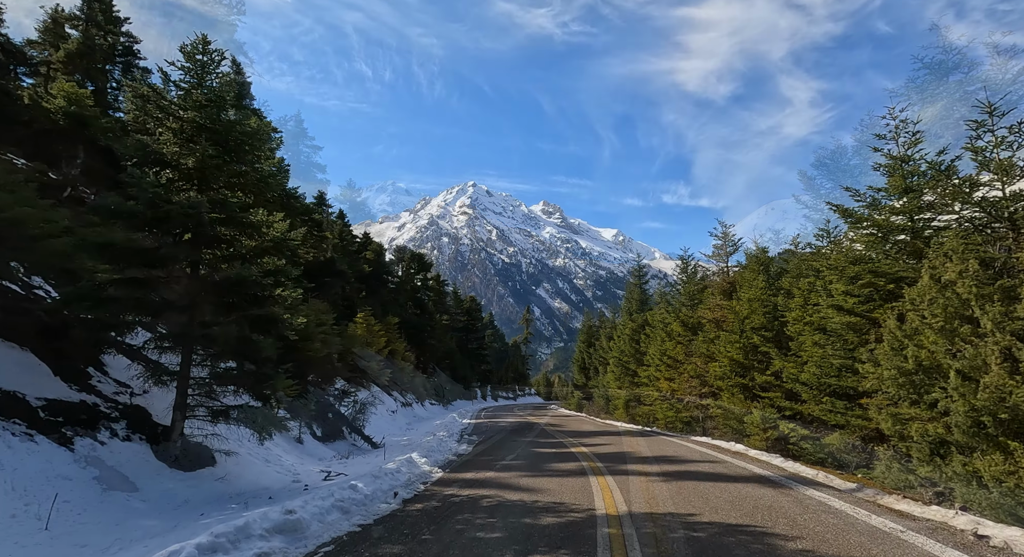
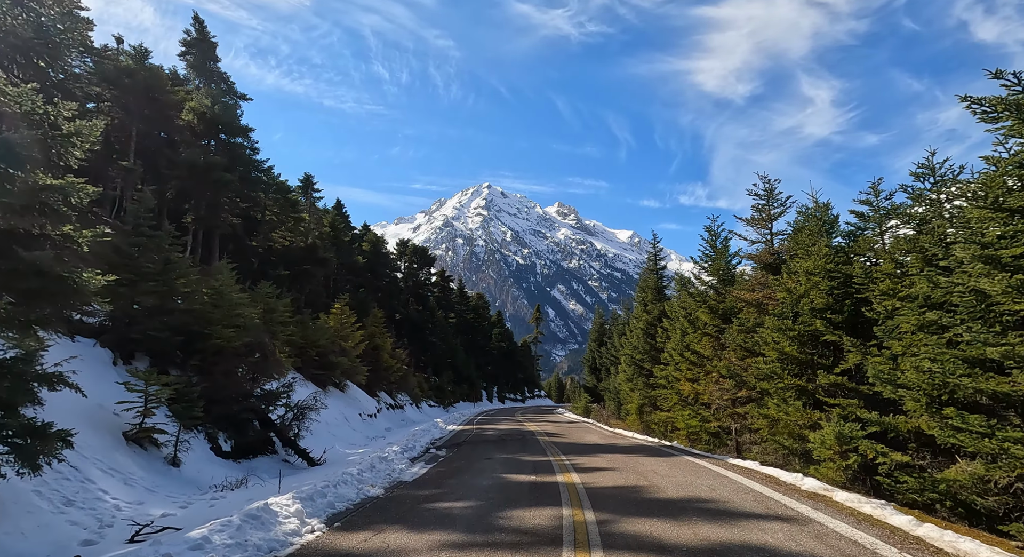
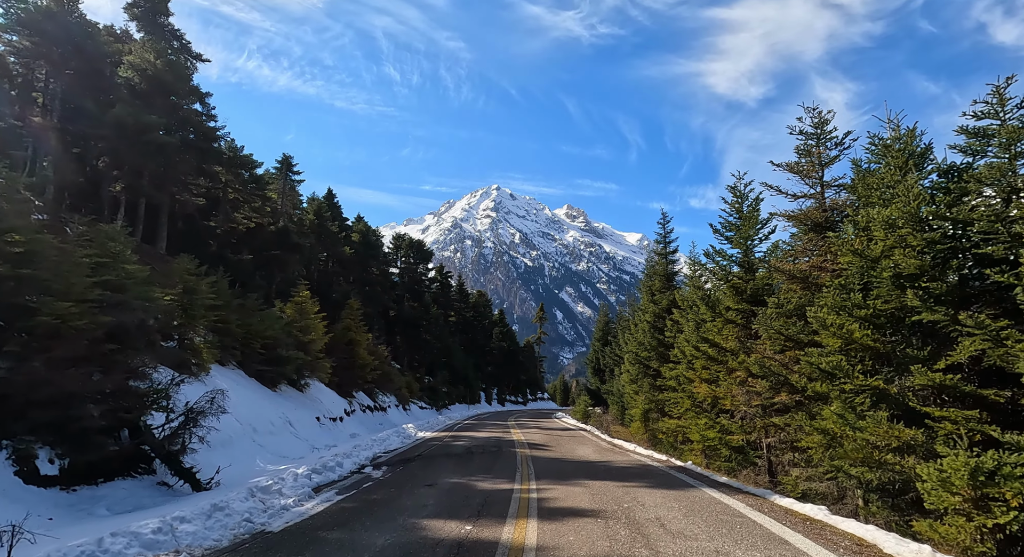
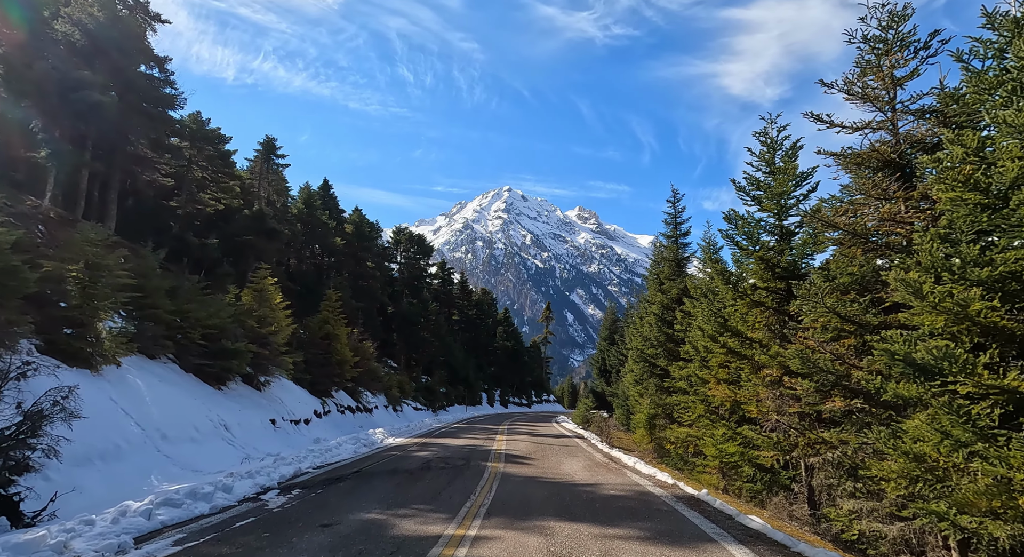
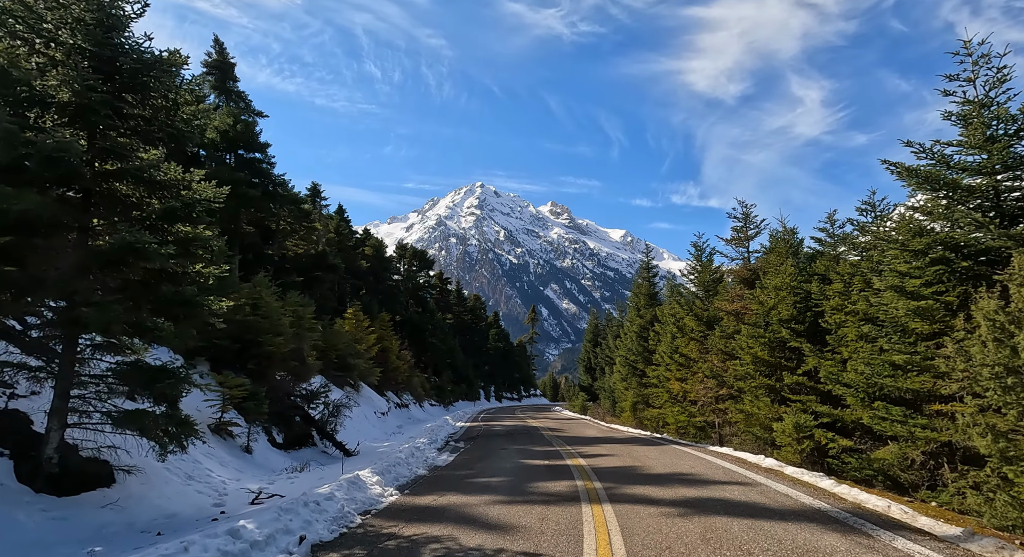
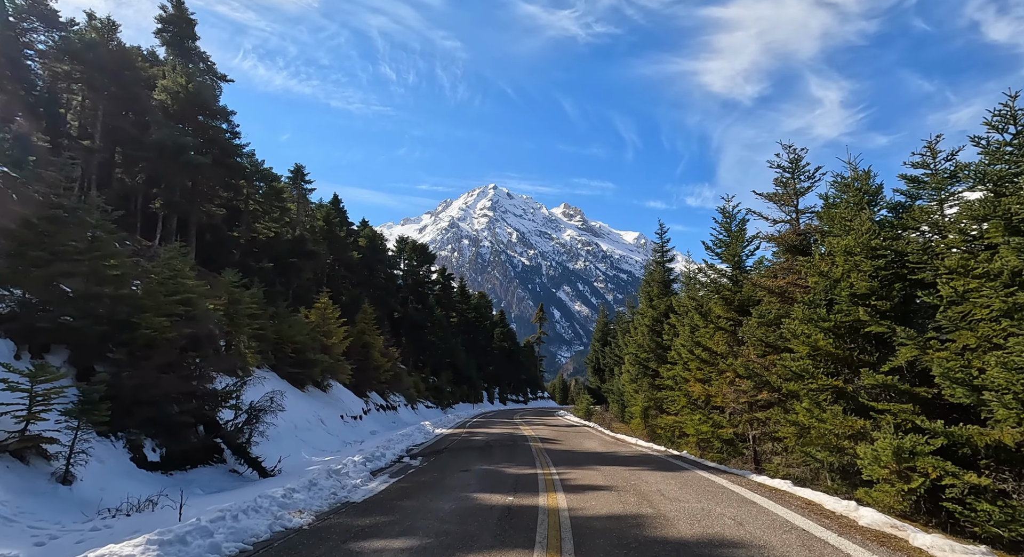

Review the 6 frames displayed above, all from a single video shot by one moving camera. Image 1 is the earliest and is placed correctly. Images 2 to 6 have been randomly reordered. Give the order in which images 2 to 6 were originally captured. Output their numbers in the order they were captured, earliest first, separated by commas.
5, 2, 6, 3, 4
